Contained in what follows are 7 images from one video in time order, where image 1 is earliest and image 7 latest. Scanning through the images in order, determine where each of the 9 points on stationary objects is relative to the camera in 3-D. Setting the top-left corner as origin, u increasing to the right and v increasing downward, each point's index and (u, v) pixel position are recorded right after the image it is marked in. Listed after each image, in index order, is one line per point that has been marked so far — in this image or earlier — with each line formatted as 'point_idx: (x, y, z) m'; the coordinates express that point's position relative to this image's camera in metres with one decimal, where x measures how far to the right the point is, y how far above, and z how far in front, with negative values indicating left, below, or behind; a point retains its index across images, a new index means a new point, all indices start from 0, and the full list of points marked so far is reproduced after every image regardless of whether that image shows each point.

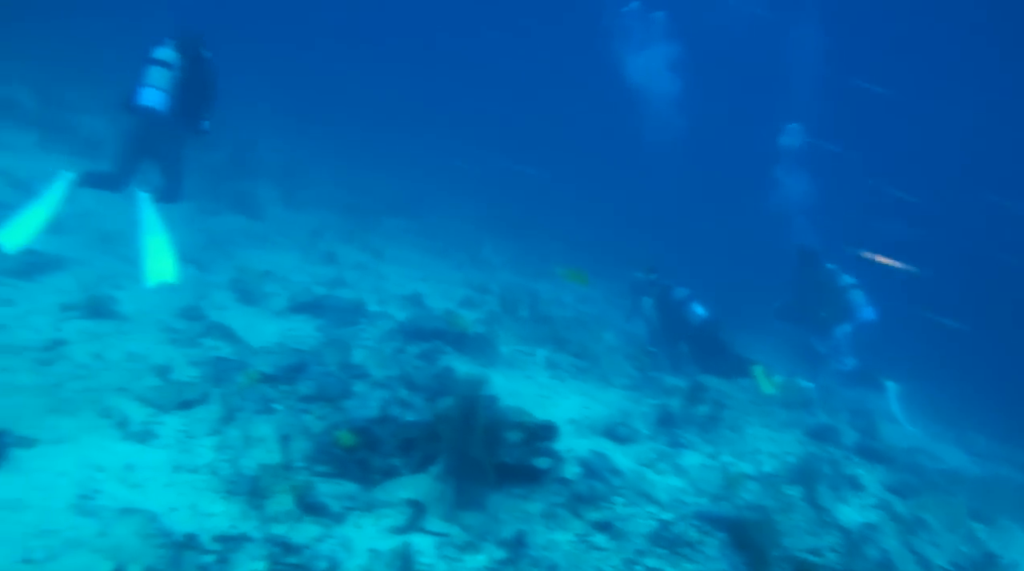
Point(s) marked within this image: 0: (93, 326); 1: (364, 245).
0: (-4.4, -0.4, +10.2) m
1: (-2.1, +0.7, +14.2) m
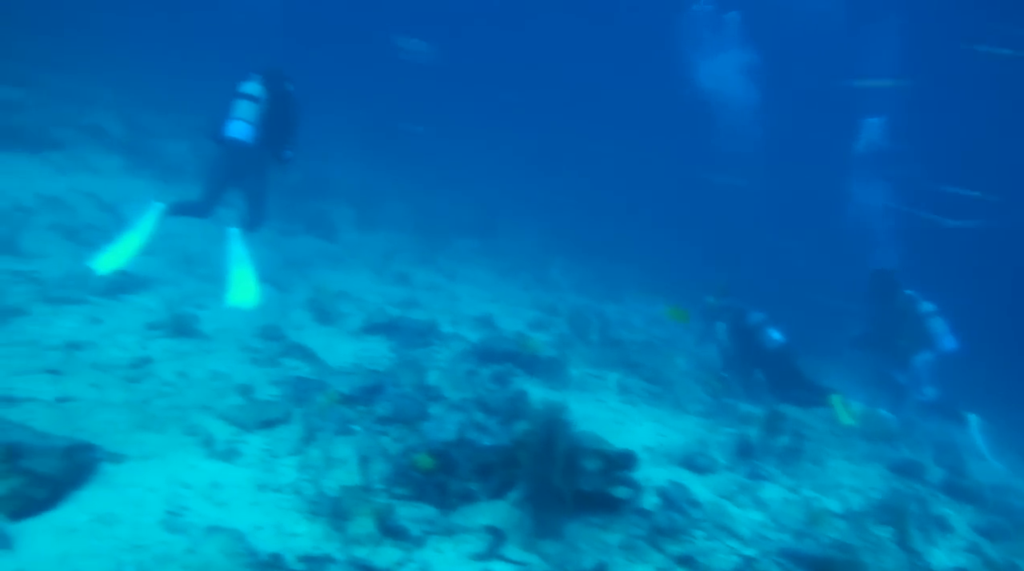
0: (-3.7, -0.7, +10.5) m
1: (-1.2, +0.3, +14.4) m
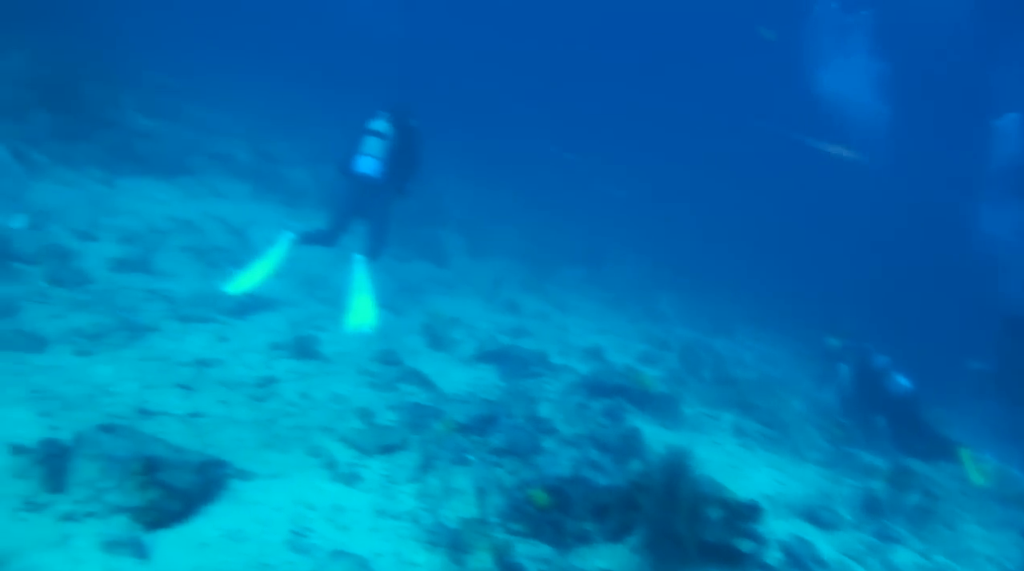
0: (-2.5, -0.9, +10.9) m
1: (+0.5, -0.2, +14.5) m
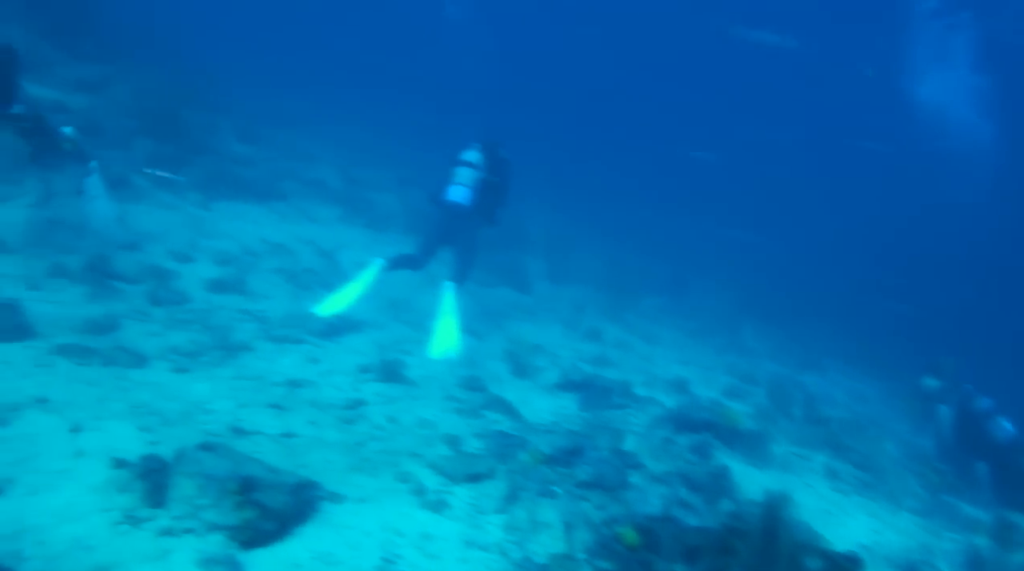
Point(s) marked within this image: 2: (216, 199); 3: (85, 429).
0: (-1.5, -1.2, +11.1) m
1: (+1.7, -0.6, +14.5) m
2: (-5.2, +1.5, +16.8) m
3: (-4.6, -1.6, +10.3) m
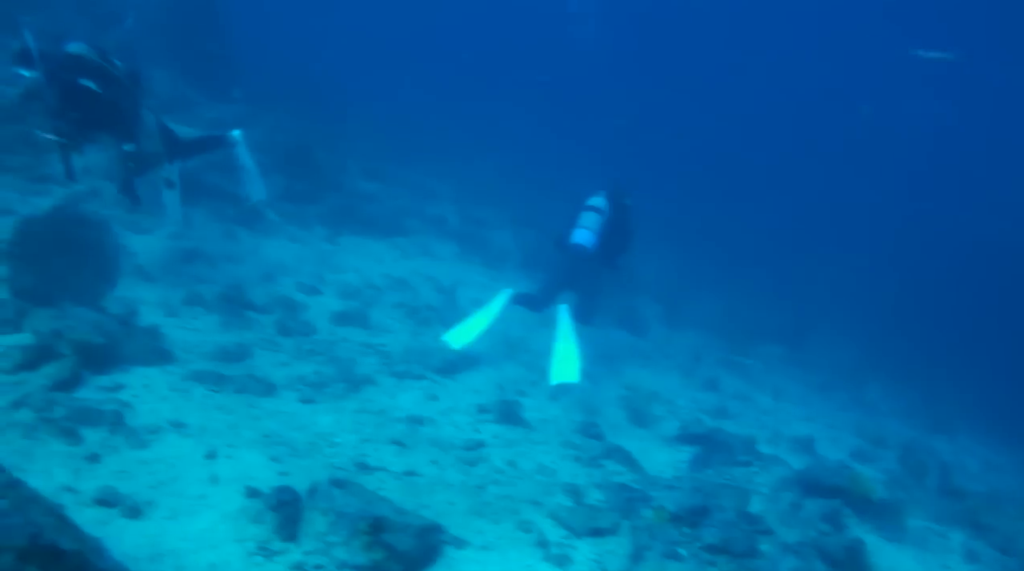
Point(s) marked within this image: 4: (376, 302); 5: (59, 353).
0: (-0.1, -1.7, +11.2) m
1: (+3.5, -1.3, +14.3) m
2: (-3.1, +0.9, +17.3) m
3: (-3.3, -1.9, +10.7) m
4: (-2.2, -0.3, +15.4) m
5: (-5.7, -0.8, +11.9) m
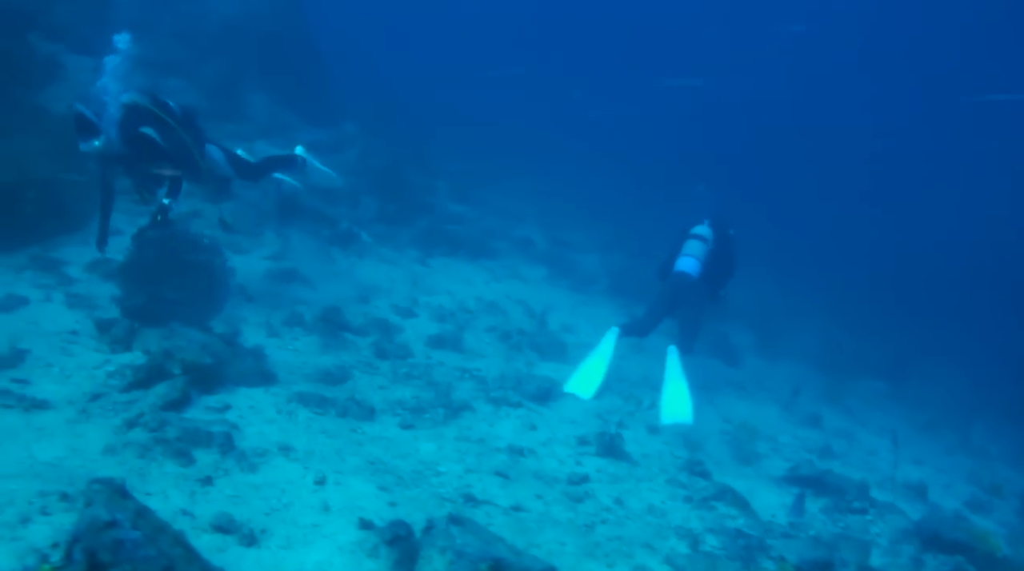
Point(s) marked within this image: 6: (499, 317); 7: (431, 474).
0: (+1.1, -2.1, +11.2) m
1: (+4.9, -1.8, +14.0) m
2: (-1.4, +0.6, +17.5) m
3: (-2.1, -2.3, +10.9) m
4: (-0.7, -0.6, +15.4) m
5: (-4.4, -1.1, +12.2) m
6: (-0.2, -0.5, +15.9) m
7: (-1.0, -2.2, +11.3) m
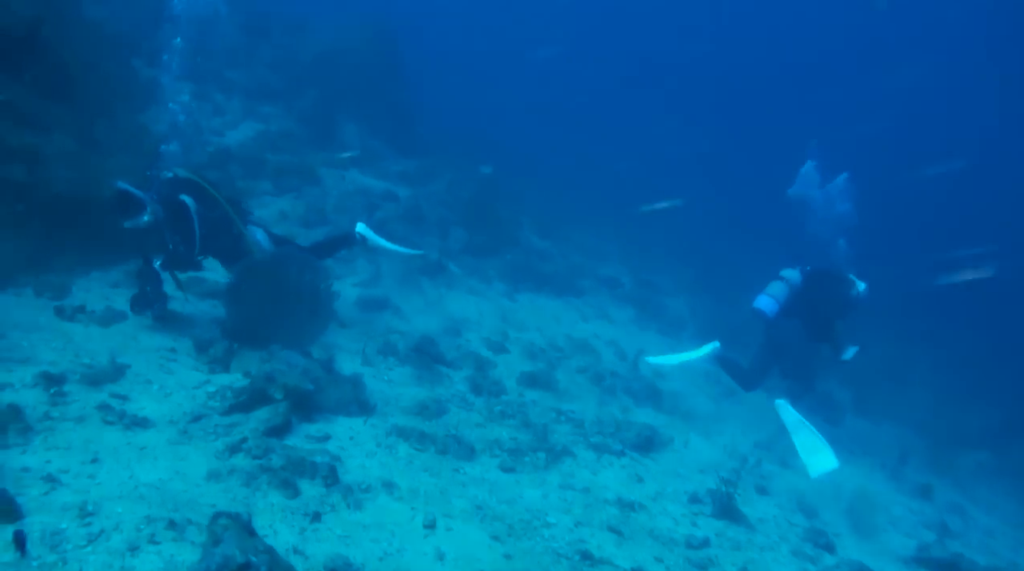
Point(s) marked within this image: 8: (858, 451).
0: (+2.4, -2.8, +10.7) m
1: (+6.3, -2.8, +13.5) m
2: (+0.2, 0.0, +17.1) m
3: (-0.8, -2.7, +10.5) m
4: (+0.8, -1.2, +15.1) m
5: (-3.0, -1.4, +11.9) m
6: (+1.3, -1.2, +15.5) m
7: (+0.3, -2.8, +10.9) m
8: (+5.0, -2.4, +13.6) m
